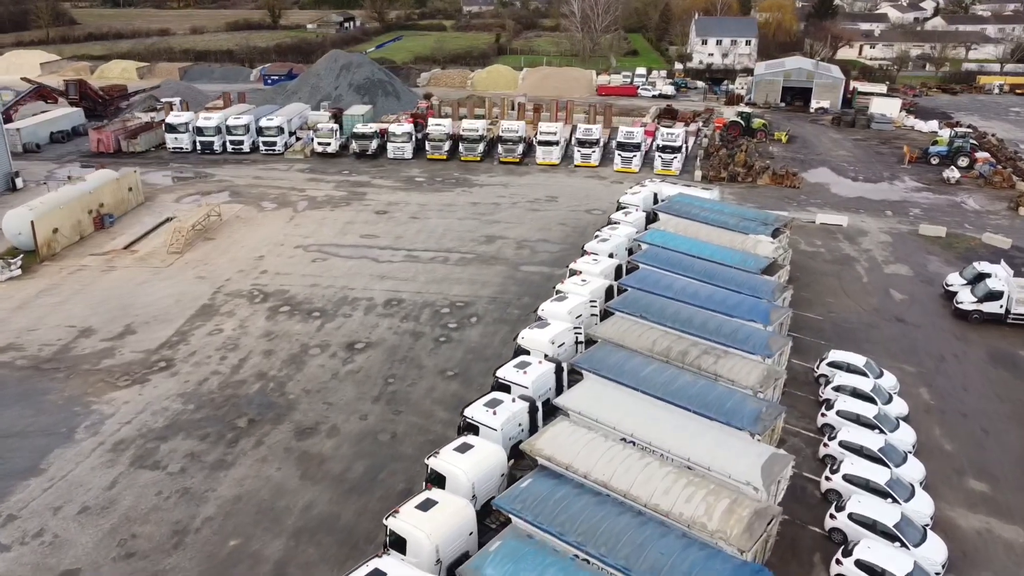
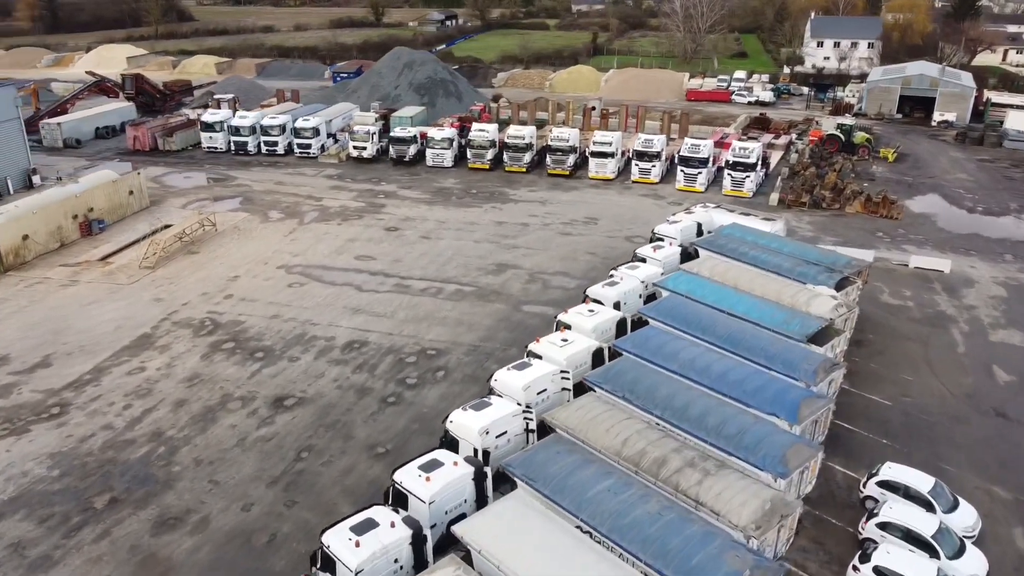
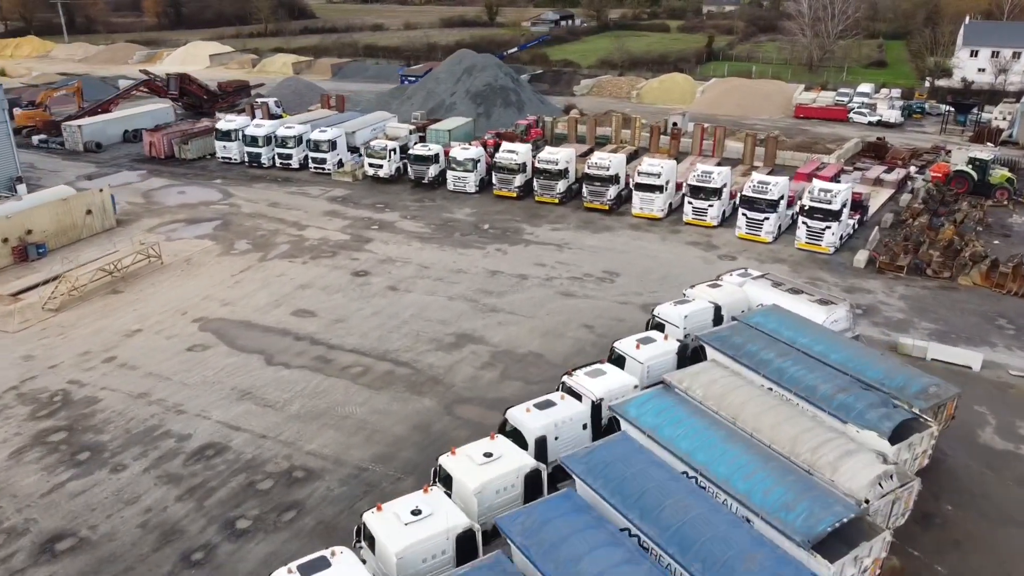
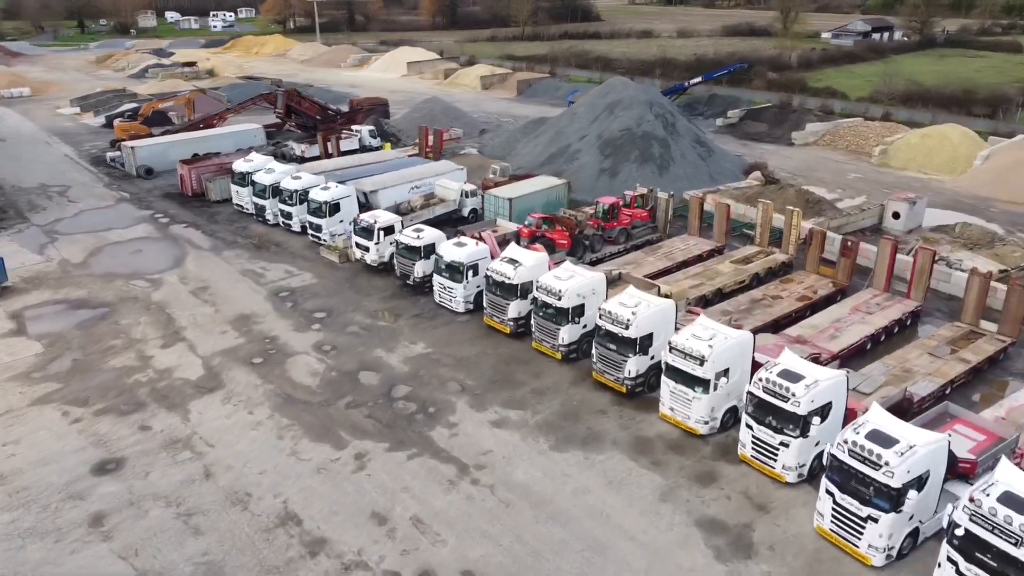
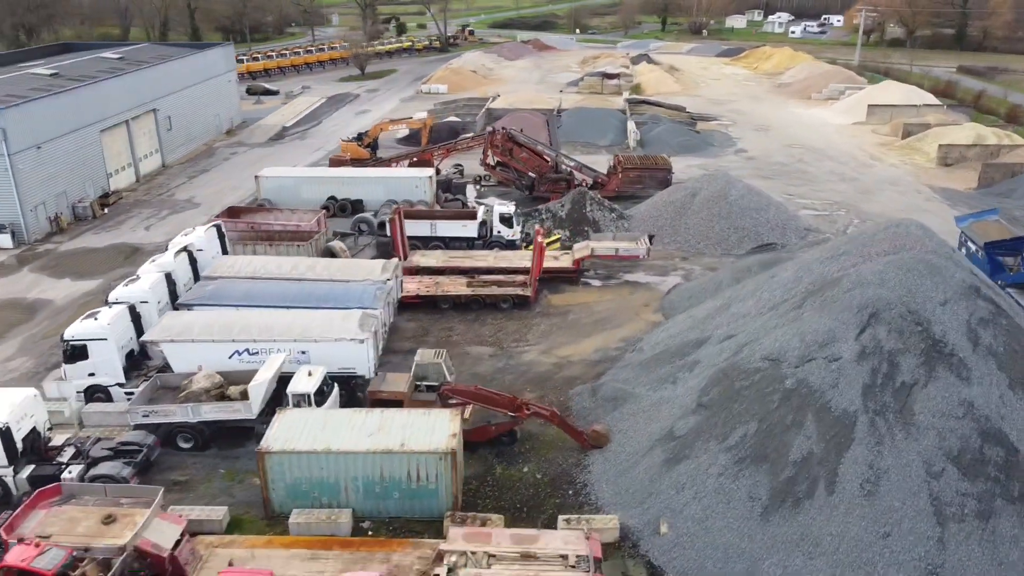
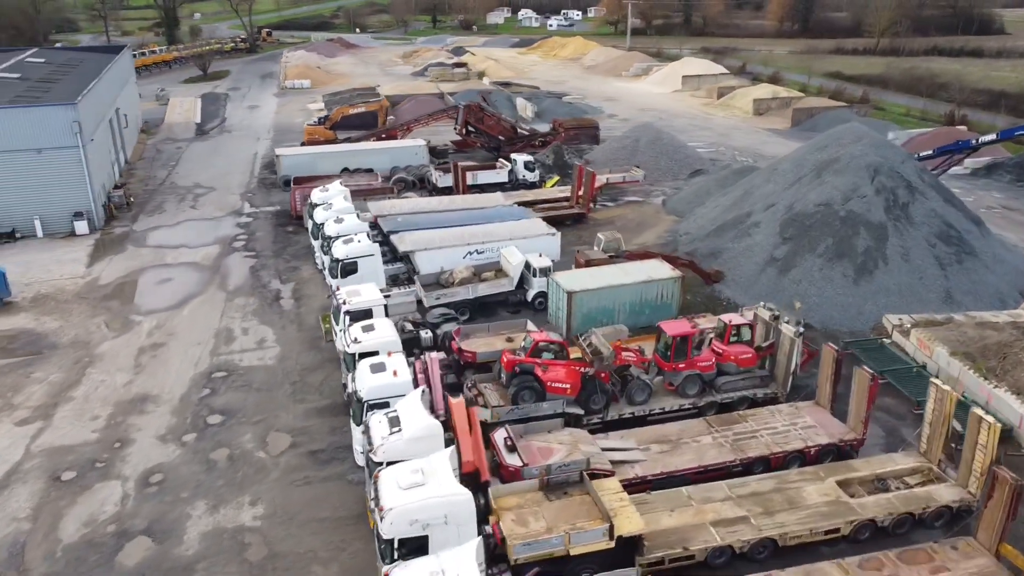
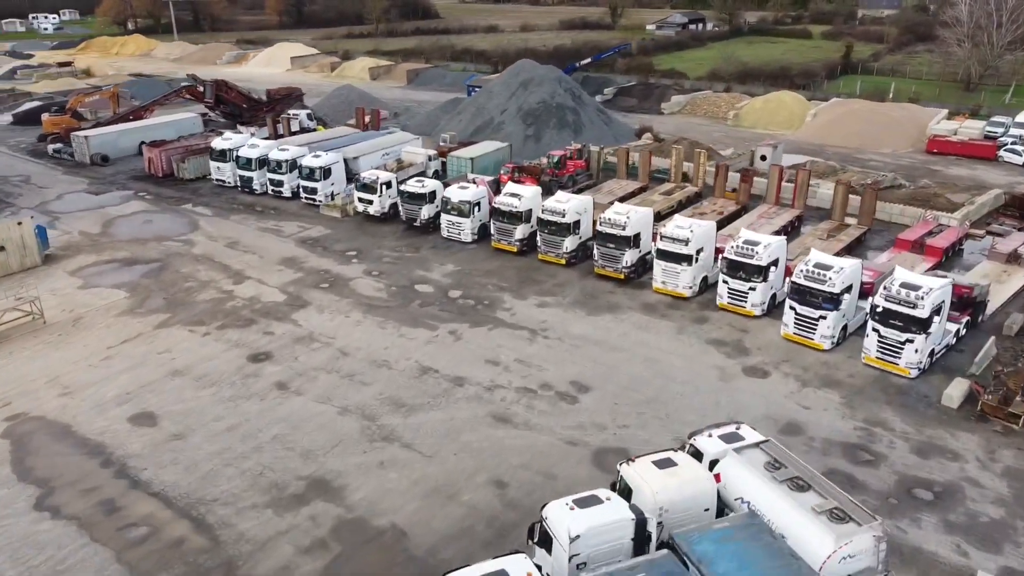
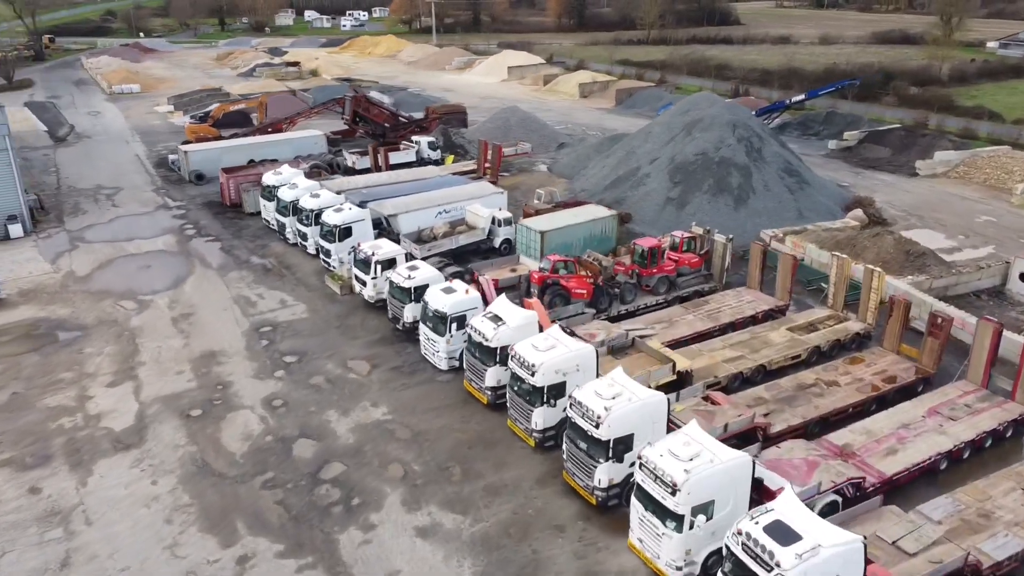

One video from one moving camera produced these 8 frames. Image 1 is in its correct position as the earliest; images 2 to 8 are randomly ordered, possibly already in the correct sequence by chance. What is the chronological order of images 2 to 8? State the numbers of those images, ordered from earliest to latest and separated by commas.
2, 3, 7, 4, 8, 6, 5
